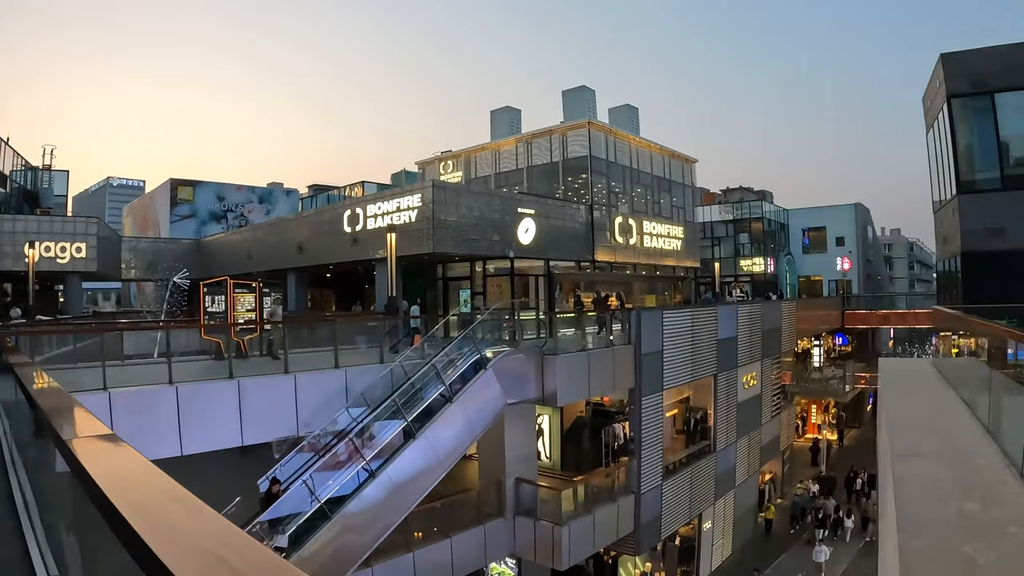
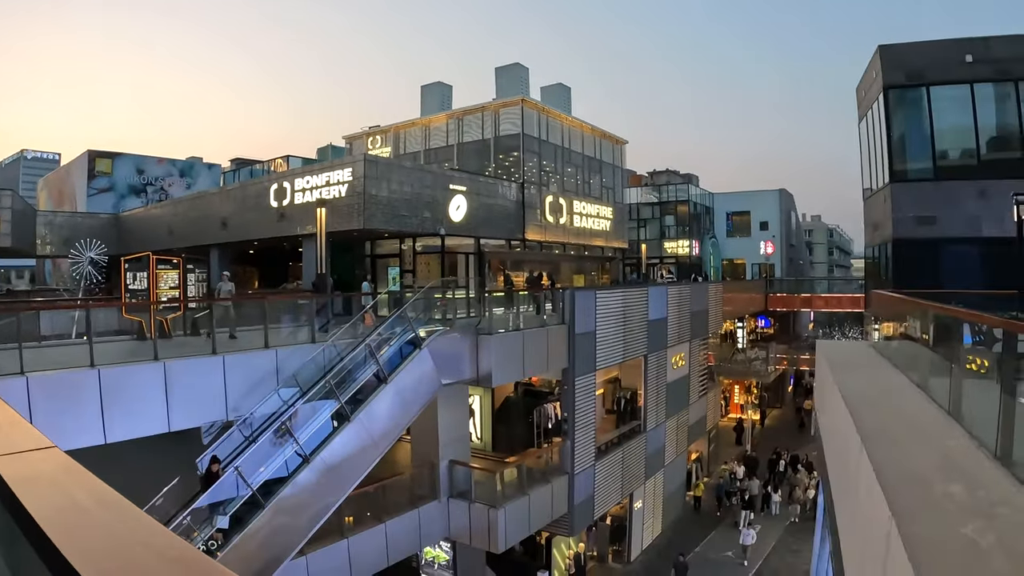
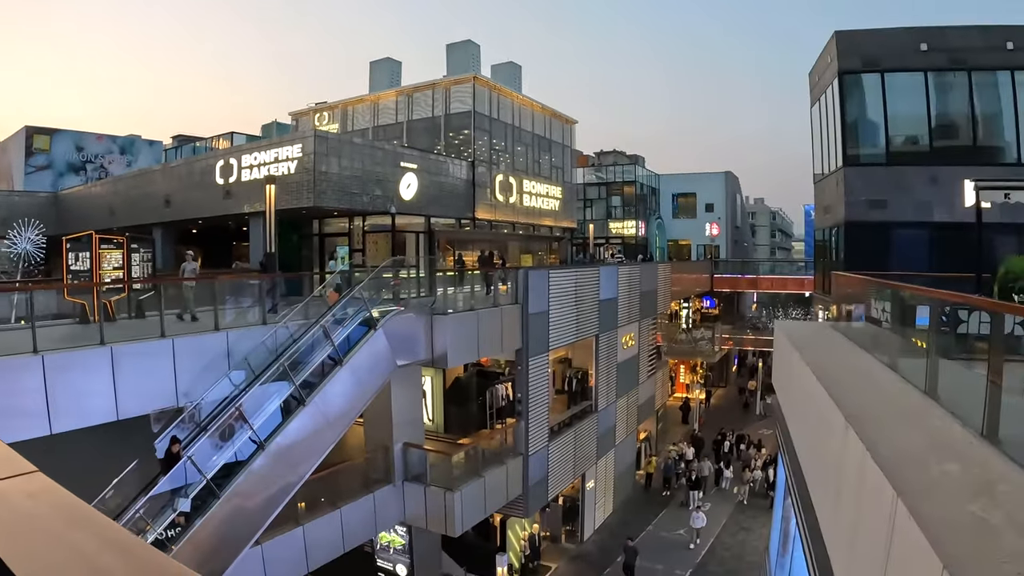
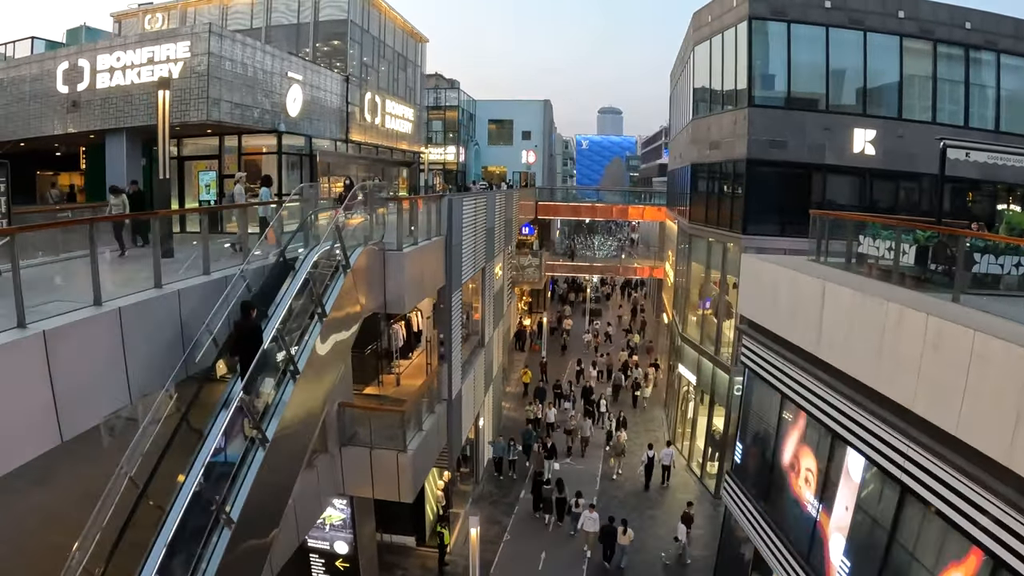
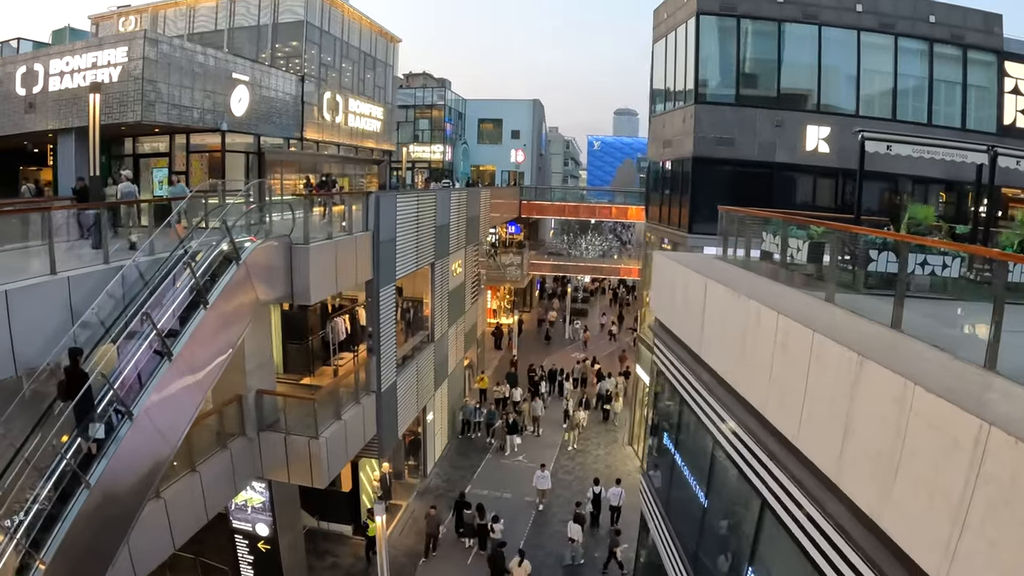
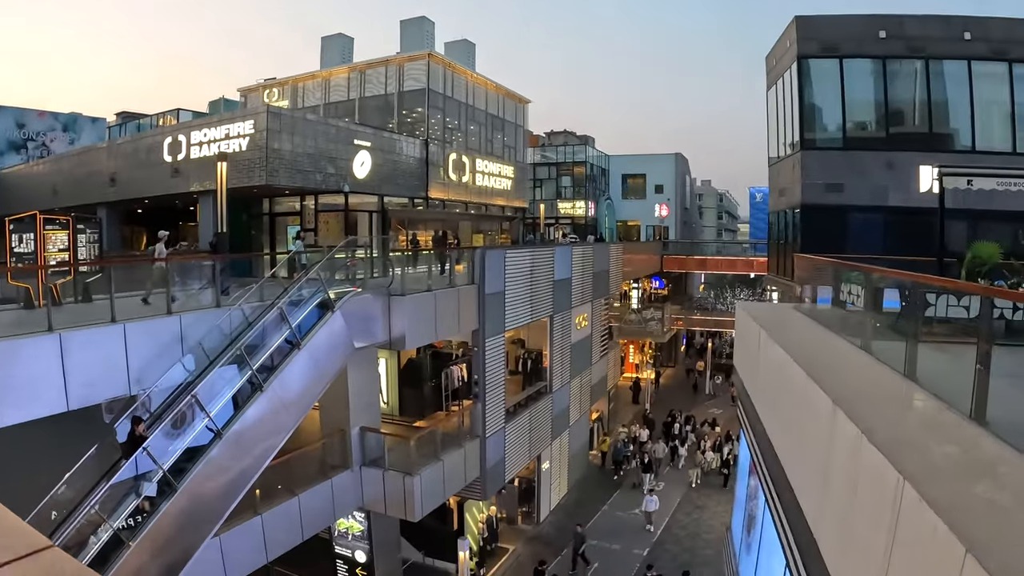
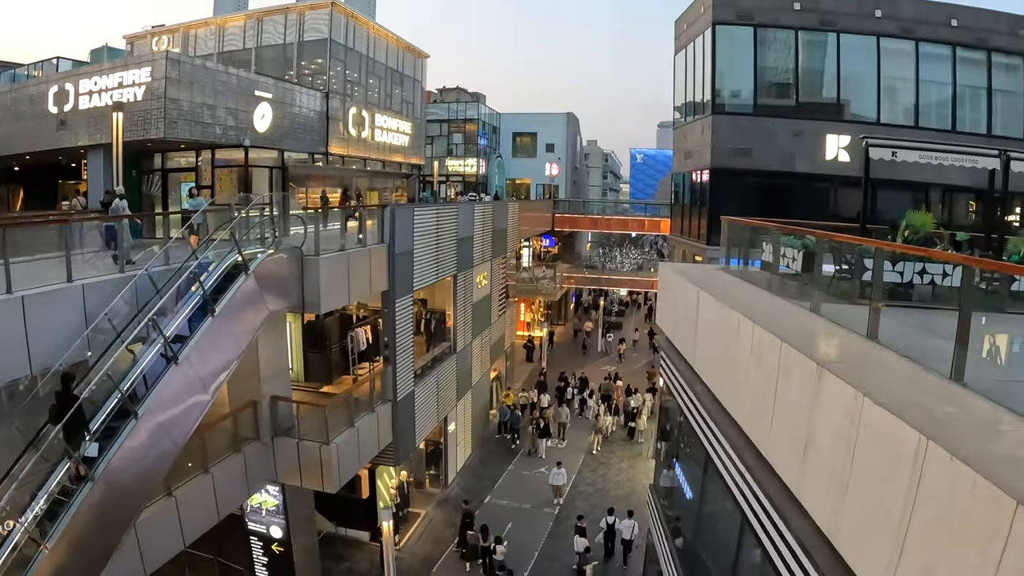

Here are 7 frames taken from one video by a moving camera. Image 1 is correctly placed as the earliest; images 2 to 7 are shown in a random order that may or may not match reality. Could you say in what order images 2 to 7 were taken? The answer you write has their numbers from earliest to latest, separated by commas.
2, 3, 6, 7, 5, 4
